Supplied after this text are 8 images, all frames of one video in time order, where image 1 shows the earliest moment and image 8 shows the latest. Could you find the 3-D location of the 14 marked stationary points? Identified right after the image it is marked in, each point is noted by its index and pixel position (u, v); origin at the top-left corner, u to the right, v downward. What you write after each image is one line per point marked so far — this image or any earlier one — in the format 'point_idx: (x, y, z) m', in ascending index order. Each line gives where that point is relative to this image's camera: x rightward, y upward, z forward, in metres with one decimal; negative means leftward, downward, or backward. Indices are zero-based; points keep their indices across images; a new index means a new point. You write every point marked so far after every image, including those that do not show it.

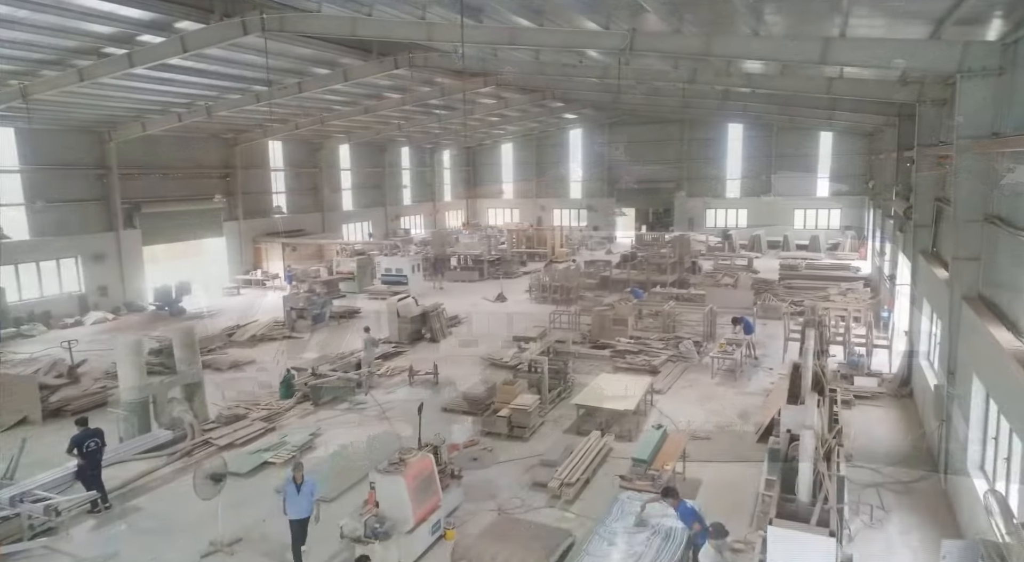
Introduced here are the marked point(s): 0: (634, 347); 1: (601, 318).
0: (+2.8, -1.5, +15.6) m
1: (+2.2, -0.9, +16.9) m
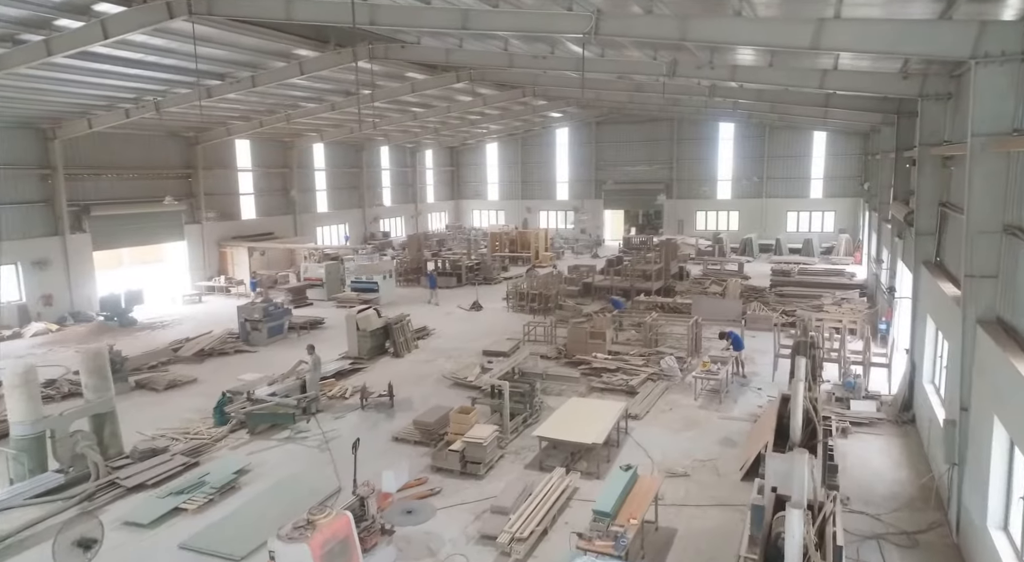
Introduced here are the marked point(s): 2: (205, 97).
0: (+2.1, -1.8, +14.4) m
1: (+1.5, -1.2, +15.6) m
2: (-7.6, +4.6, +16.9) m
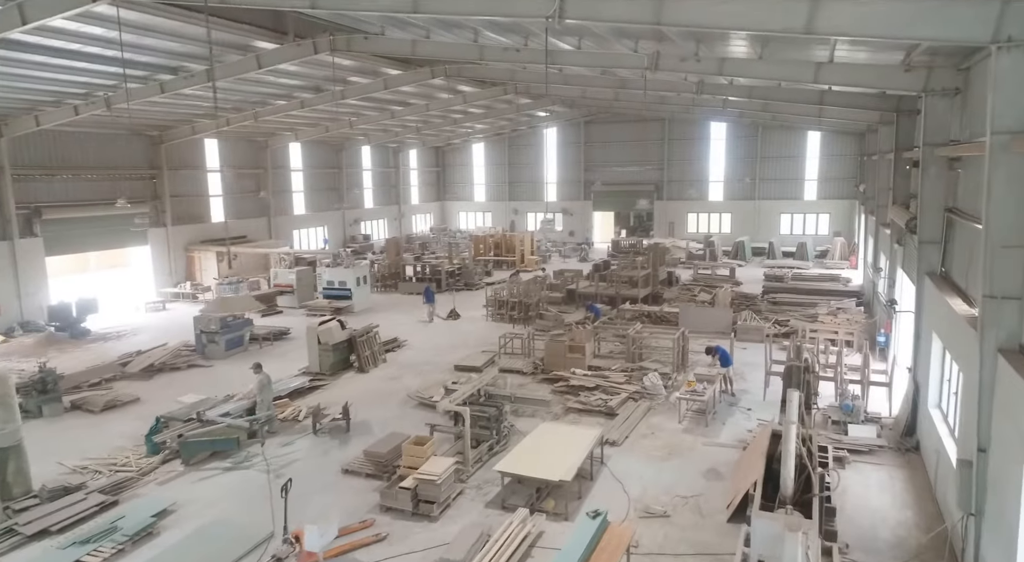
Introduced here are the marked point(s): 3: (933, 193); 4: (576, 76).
0: (+1.5, -2.0, +13.3) m
1: (+0.9, -1.4, +14.5) m
2: (-8.1, +4.3, +15.8) m
3: (+6.7, +1.4, +10.9) m
4: (+1.7, +5.4, +18.1) m
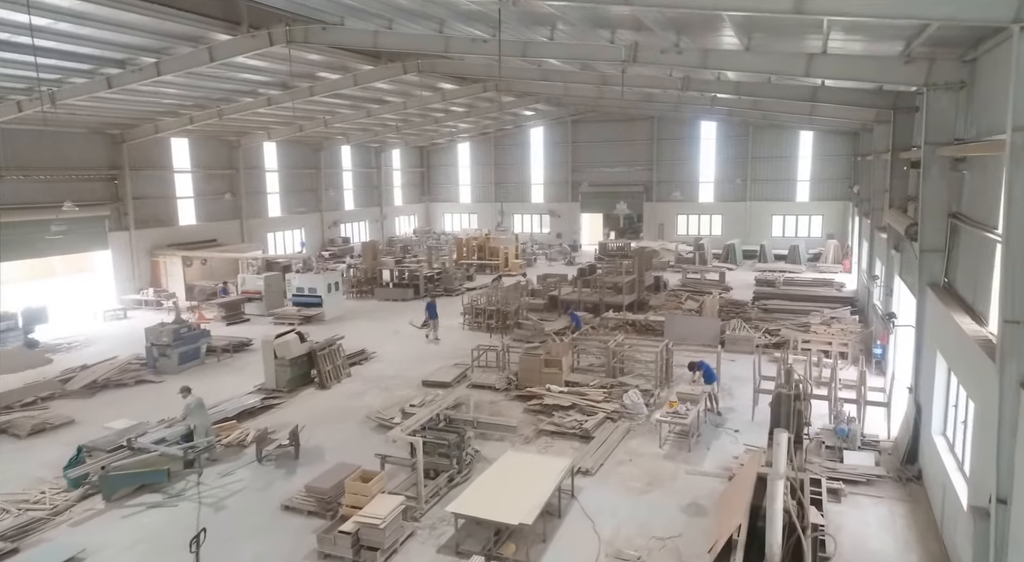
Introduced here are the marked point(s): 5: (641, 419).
0: (+0.9, -2.1, +12.3) m
1: (+0.3, -1.6, +13.6) m
2: (-8.7, +4.2, +14.7) m
3: (+6.2, +1.2, +10.0) m
4: (+1.1, +5.2, +17.1) m
5: (+2.3, -2.4, +11.9) m
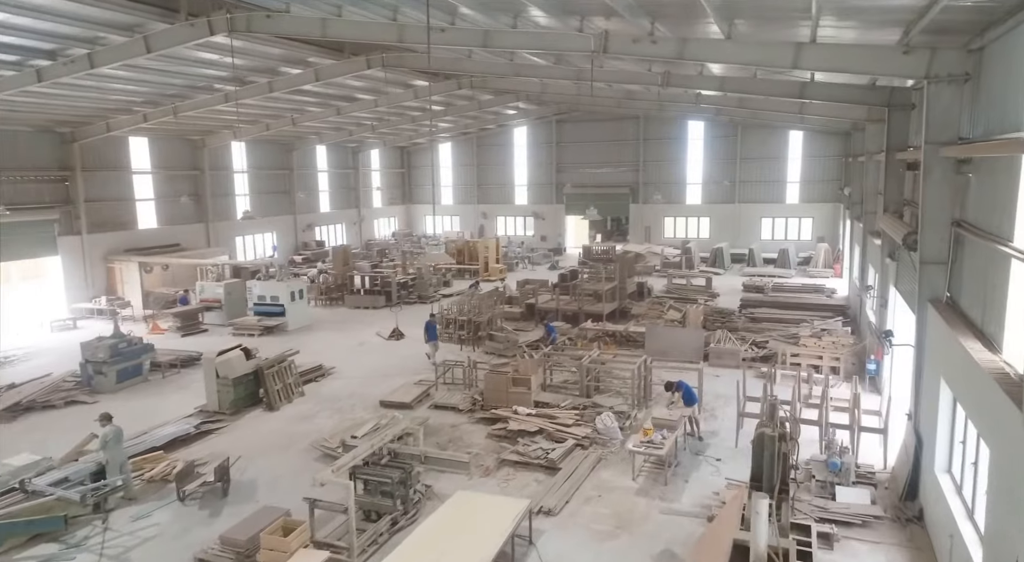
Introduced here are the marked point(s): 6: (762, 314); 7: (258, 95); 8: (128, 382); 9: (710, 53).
0: (+0.3, -2.3, +11.2) m
1: (-0.3, -1.8, +12.5) m
2: (-9.4, +3.9, +13.5) m
3: (+5.6, +1.0, +9.0) m
4: (+0.4, +5.0, +16.0) m
5: (+1.6, -2.6, +10.8) m
6: (+6.7, -0.9, +18.4) m
7: (-6.6, +4.8, +17.7) m
8: (-7.8, -2.0, +13.9) m
9: (+2.9, +3.4, +10.1) m
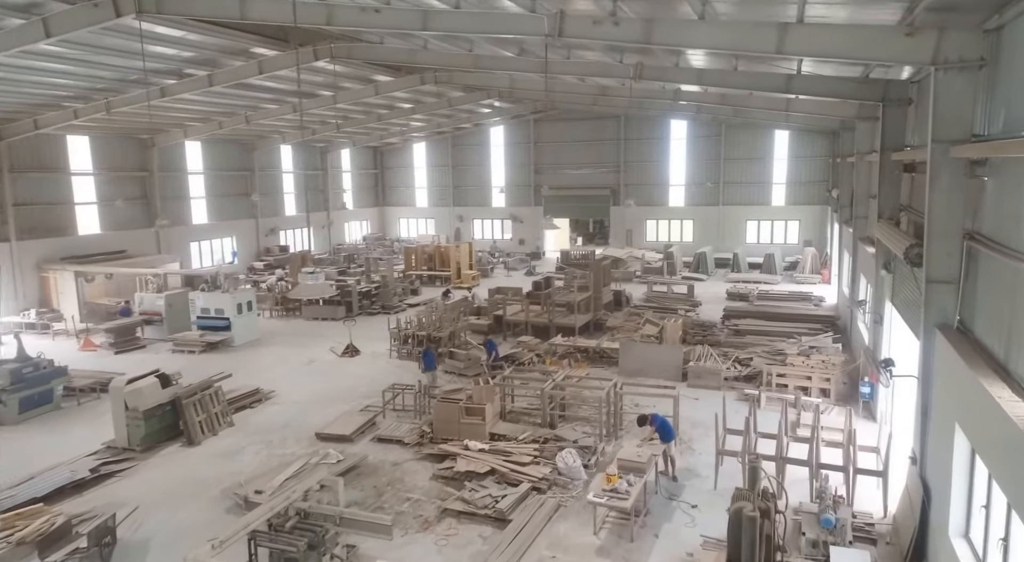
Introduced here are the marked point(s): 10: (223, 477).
0: (-0.4, -2.6, +9.8) m
1: (-1.1, -2.0, +11.0) m
2: (-10.2, +3.6, +11.9) m
3: (+4.9, +0.8, +7.6) m
4: (-0.5, +4.8, +14.6) m
5: (+0.9, -2.9, +9.4) m
6: (+5.8, -1.1, +17.1) m
7: (-7.4, +4.5, +16.2) m
8: (-8.6, -2.3, +12.3) m
9: (+2.2, +3.1, +8.8) m
10: (-4.2, -2.8, +9.9) m
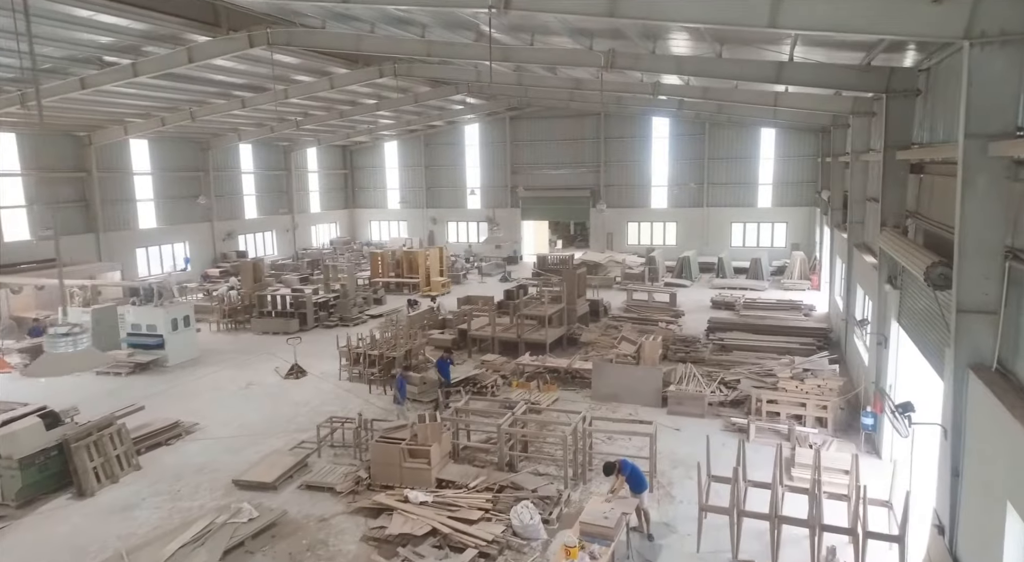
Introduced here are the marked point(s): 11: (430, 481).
0: (-1.1, -2.9, +8.2) m
1: (-1.8, -2.3, +9.4) m
2: (-10.9, +3.3, +10.1) m
3: (+4.2, +0.5, +6.1) m
4: (-1.3, +4.5, +13.0) m
5: (+0.2, -3.1, +7.8) m
6: (+5.0, -1.4, +15.6) m
7: (-8.3, +4.2, +14.5) m
8: (-9.3, -2.6, +10.6) m
9: (+1.5, +2.8, +7.2) m
10: (-4.8, -3.1, +8.2) m
11: (-1.1, -2.7, +9.3) m
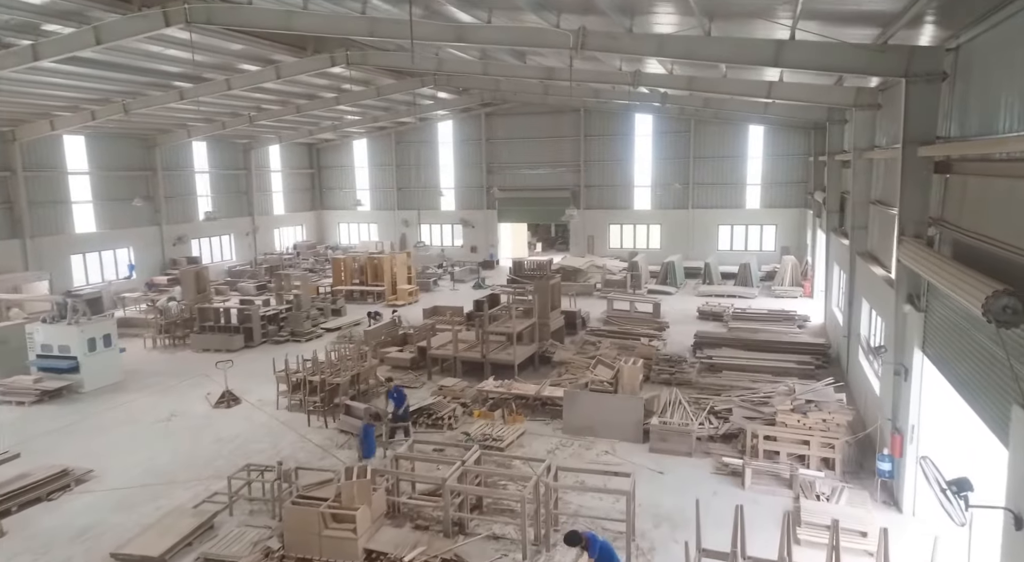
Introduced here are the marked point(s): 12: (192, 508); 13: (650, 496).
0: (-1.7, -3.2, +6.4) m
1: (-2.4, -2.6, +7.6) m
2: (-11.6, +3.0, +8.1) m
3: (+3.7, +0.3, +4.5) m
4: (-2.0, +4.2, +11.2) m
5: (-0.3, -3.4, +6.1) m
6: (+4.3, -1.6, +13.9) m
7: (-9.0, +3.9, +12.5) m
8: (-9.9, -2.9, +8.6) m
9: (+0.9, +2.6, +5.5) m
10: (-5.4, -3.4, +6.3) m
11: (-1.7, -3.0, +7.5) m
12: (-4.2, -2.9, +8.9) m
13: (+1.9, -2.9, +9.2) m
